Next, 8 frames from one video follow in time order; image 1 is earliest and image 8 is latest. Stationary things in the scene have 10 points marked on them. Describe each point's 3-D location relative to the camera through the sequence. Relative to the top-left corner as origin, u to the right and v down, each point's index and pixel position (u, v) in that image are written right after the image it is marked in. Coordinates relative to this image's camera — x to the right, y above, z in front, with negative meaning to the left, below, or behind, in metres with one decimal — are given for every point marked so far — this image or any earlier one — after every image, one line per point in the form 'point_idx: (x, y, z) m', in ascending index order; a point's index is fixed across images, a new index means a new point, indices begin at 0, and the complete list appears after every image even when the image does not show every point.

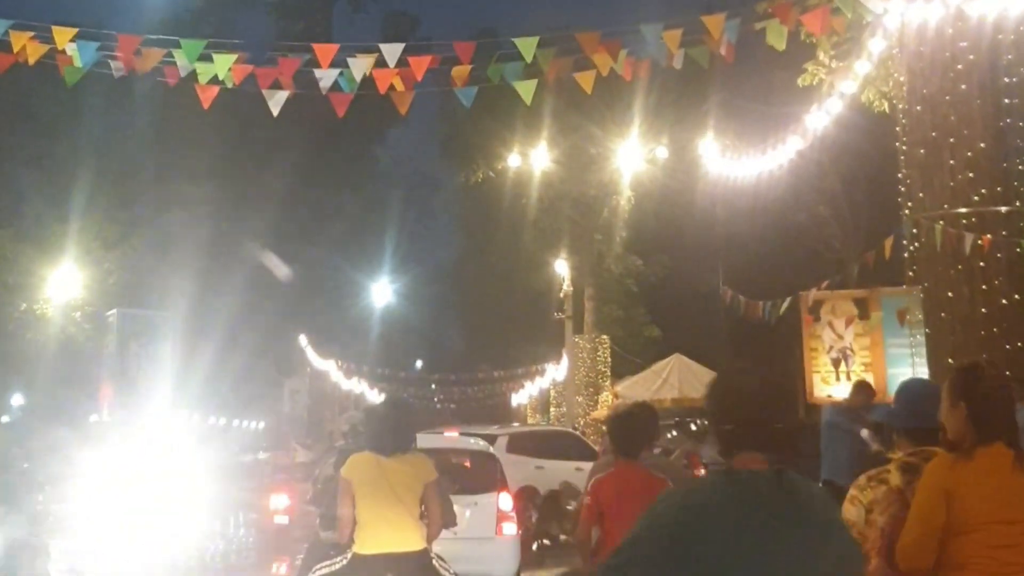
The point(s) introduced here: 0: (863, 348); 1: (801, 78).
0: (+3.9, -0.7, +12.8) m
1: (+2.6, +1.9, +9.9) m
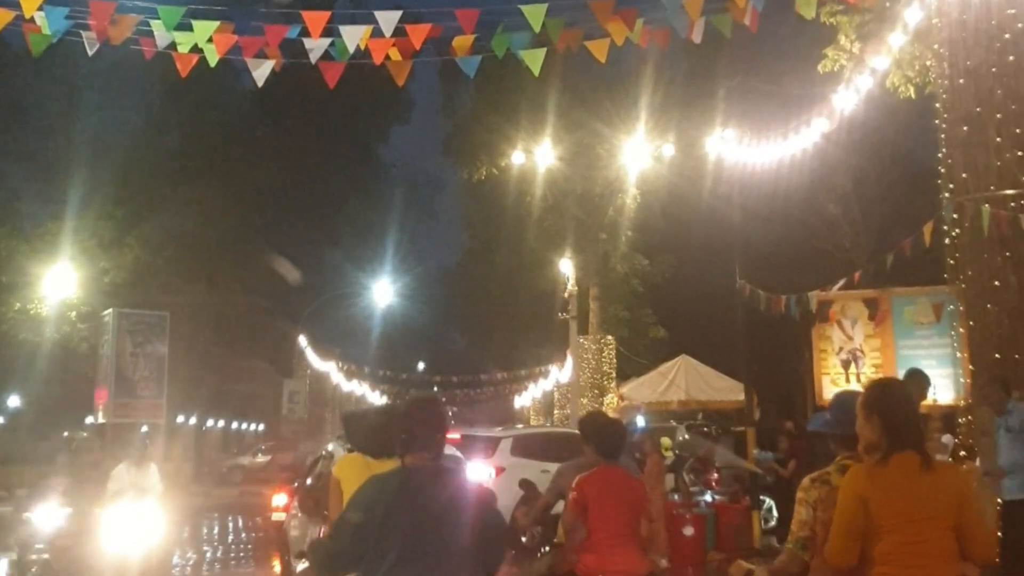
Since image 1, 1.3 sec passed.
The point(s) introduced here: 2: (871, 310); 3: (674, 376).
0: (+4.0, -0.7, +12.3) m
1: (+2.6, +1.9, +9.4) m
2: (+3.9, -0.3, +12.0) m
3: (+2.9, -1.6, +20.2) m
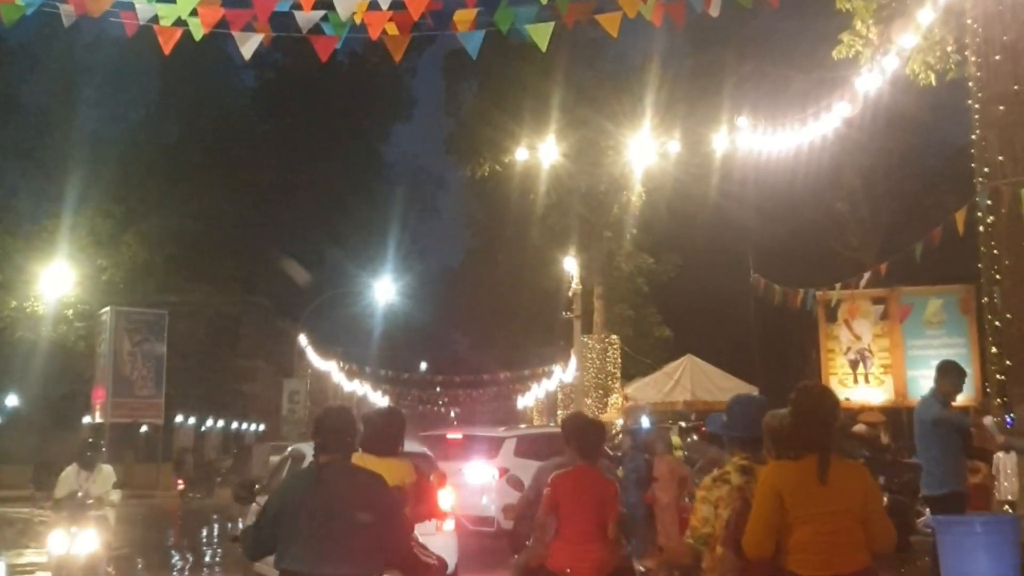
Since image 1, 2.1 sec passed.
0: (+4.0, -0.7, +12.0) m
1: (+2.7, +1.9, +9.0) m
2: (+3.9, -0.2, +11.7) m
3: (+3.0, -1.6, +19.9) m
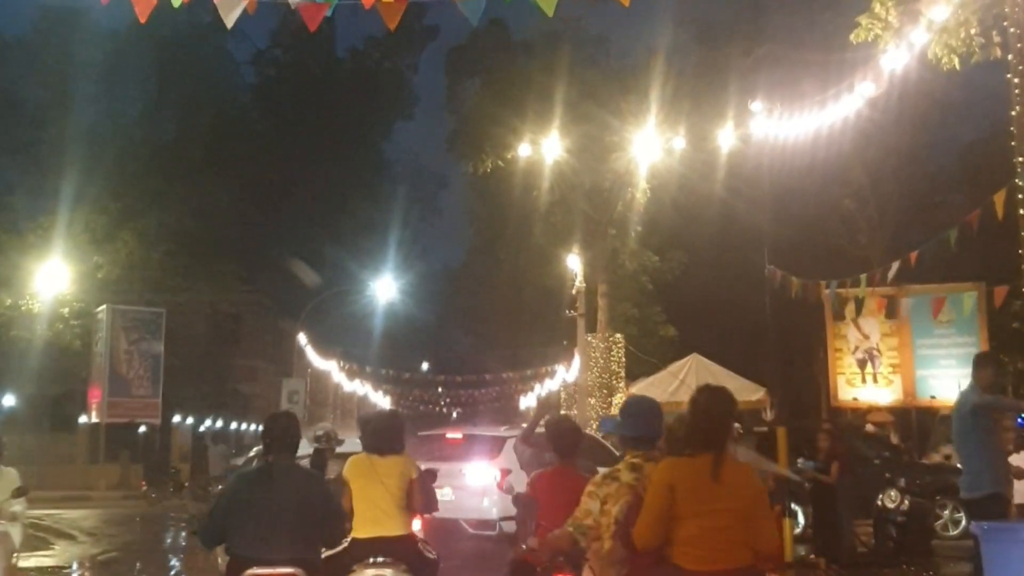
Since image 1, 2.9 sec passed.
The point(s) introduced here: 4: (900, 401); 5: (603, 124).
0: (+4.0, -0.6, +11.6) m
1: (+2.7, +2.0, +8.7) m
2: (+3.9, -0.2, +11.3) m
3: (+3.0, -1.5, +19.5) m
4: (+5.7, -1.6, +16.2) m
5: (+1.6, +2.9, +19.8) m
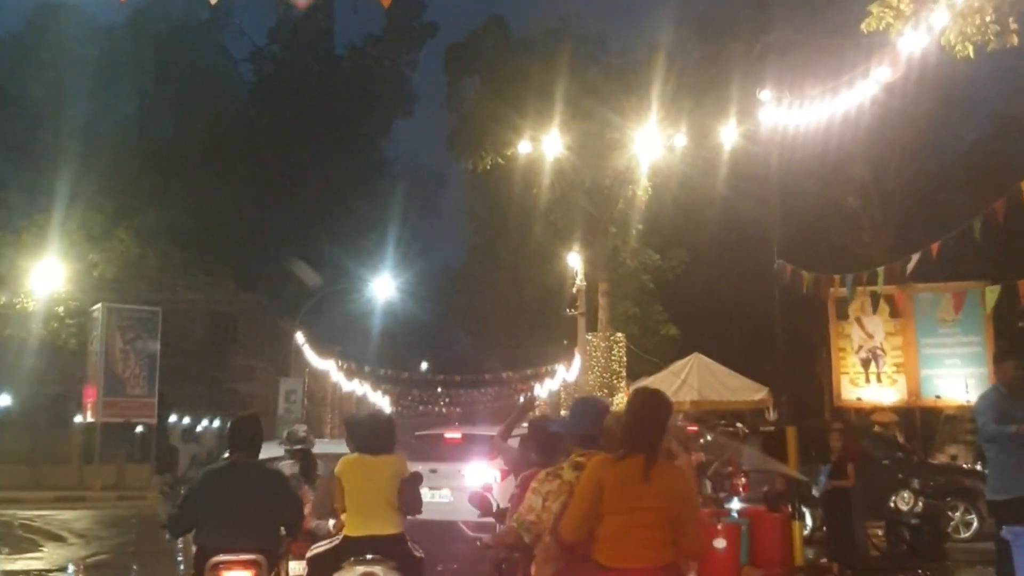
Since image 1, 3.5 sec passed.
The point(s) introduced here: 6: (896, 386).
0: (+4.1, -0.6, +11.4) m
1: (+2.7, +2.0, +8.4) m
2: (+3.9, -0.1, +11.0) m
3: (+3.0, -1.5, +19.2) m
4: (+5.7, -1.6, +15.9) m
5: (+1.6, +3.0, +19.6) m
6: (+5.4, -1.4, +15.6) m
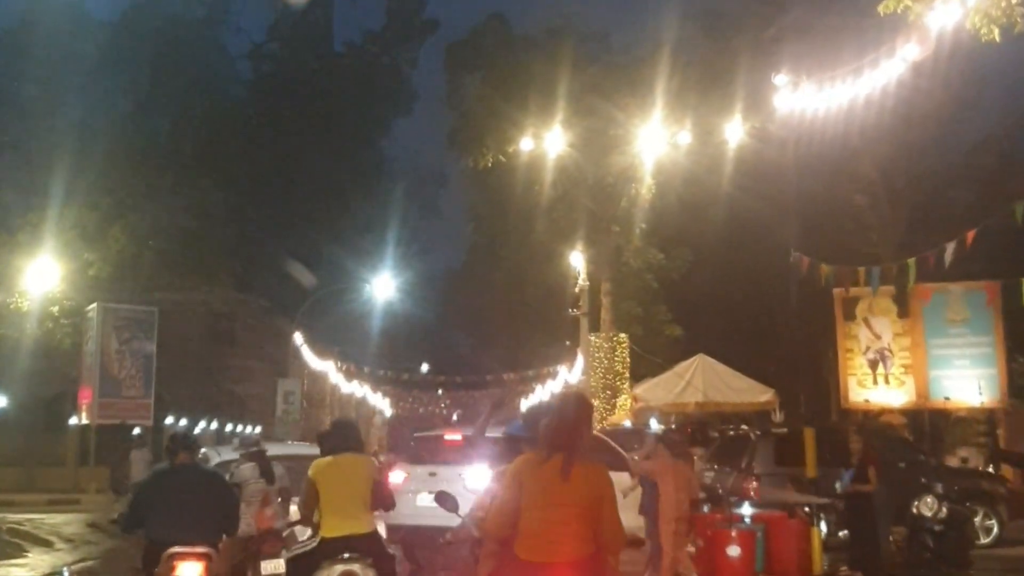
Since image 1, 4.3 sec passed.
0: (+4.1, -0.5, +11.0) m
1: (+2.7, +2.1, +8.0) m
2: (+4.0, -0.1, +10.7) m
3: (+3.1, -1.5, +18.9) m
4: (+5.7, -1.6, +15.5) m
5: (+1.7, +3.0, +19.2) m
6: (+5.5, -1.4, +15.2) m
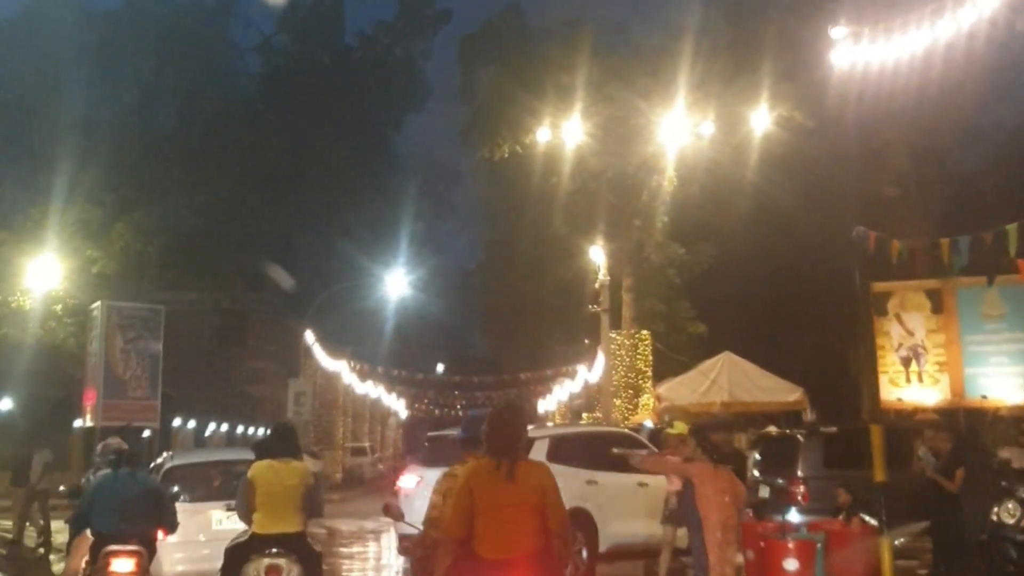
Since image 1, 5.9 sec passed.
0: (+4.3, -0.4, +10.1) m
1: (+2.9, +2.2, +7.2) m
2: (+4.1, 0.0, +9.8) m
3: (+3.4, -1.4, +18.0) m
4: (+6.0, -1.5, +14.7) m
5: (+1.9, +3.1, +18.4) m
6: (+5.7, -1.2, +14.4) m
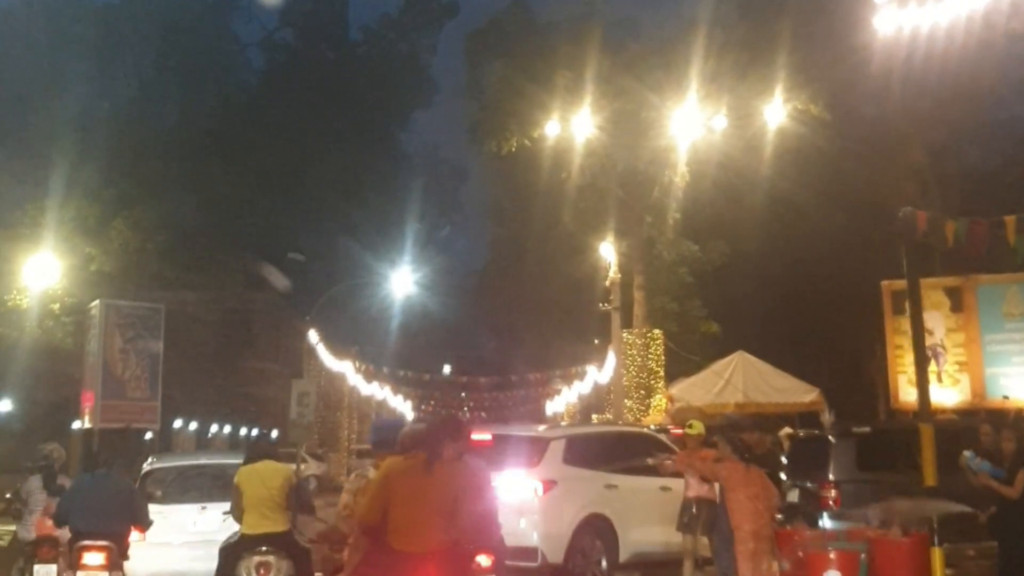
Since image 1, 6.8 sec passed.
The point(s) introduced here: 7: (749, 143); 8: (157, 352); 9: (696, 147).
0: (+4.4, -0.3, +9.6) m
1: (+2.9, +2.3, +6.7) m
2: (+4.2, +0.1, +9.2) m
3: (+3.5, -1.3, +17.4) m
4: (+6.1, -1.4, +14.1) m
5: (+2.1, +3.1, +17.9) m
6: (+5.8, -1.2, +13.8) m
7: (+4.2, +2.6, +19.7) m
8: (-6.9, -1.2, +21.4) m
9: (+3.1, +2.4, +18.8) m
